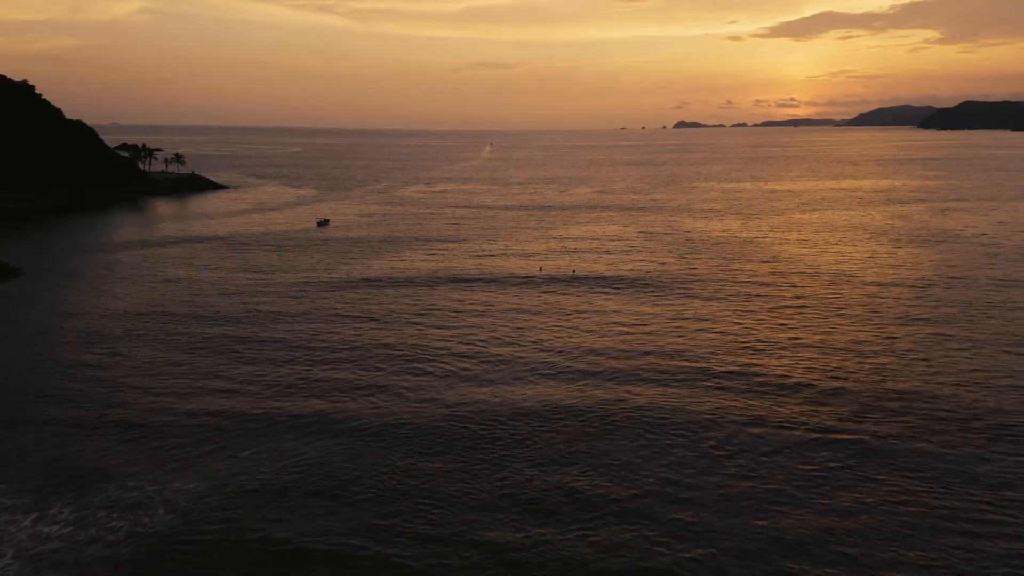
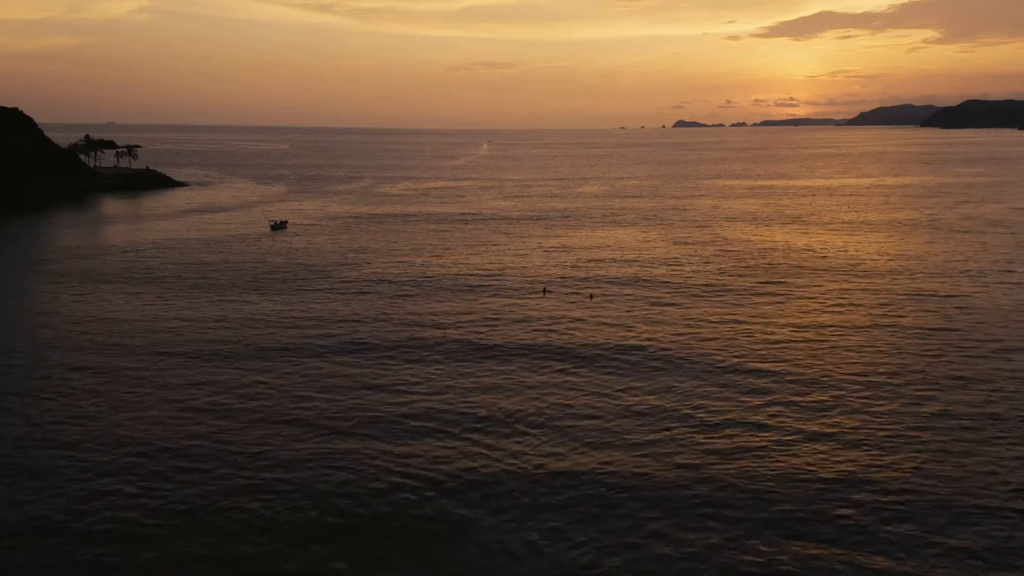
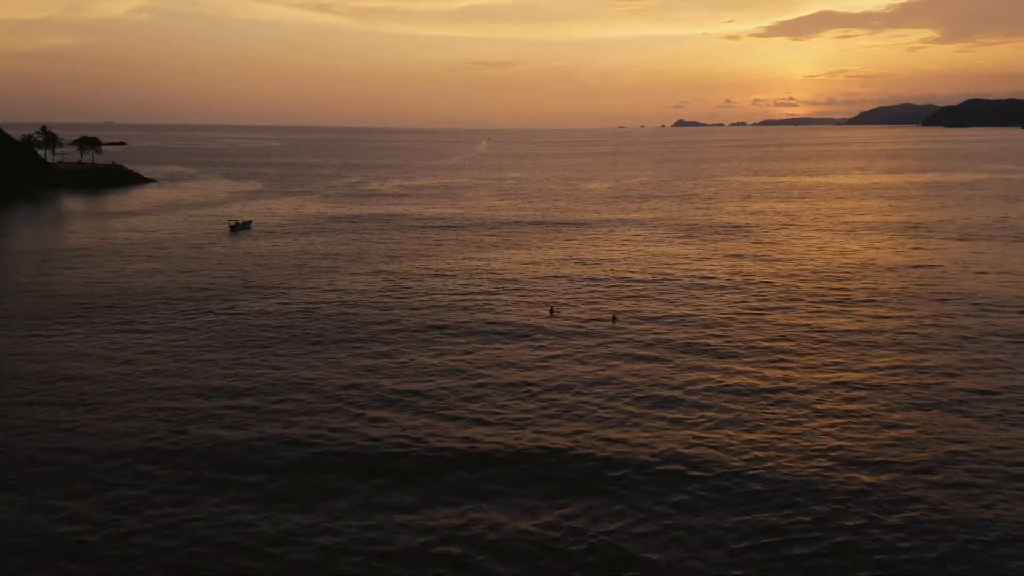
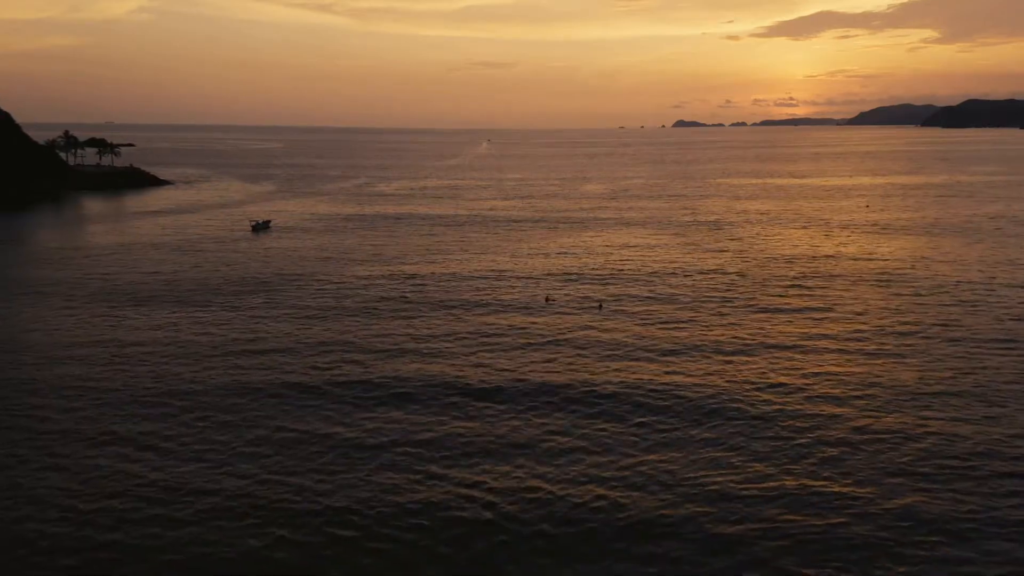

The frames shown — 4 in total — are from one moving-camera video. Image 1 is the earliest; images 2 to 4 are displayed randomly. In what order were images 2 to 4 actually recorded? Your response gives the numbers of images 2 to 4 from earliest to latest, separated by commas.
2, 4, 3
